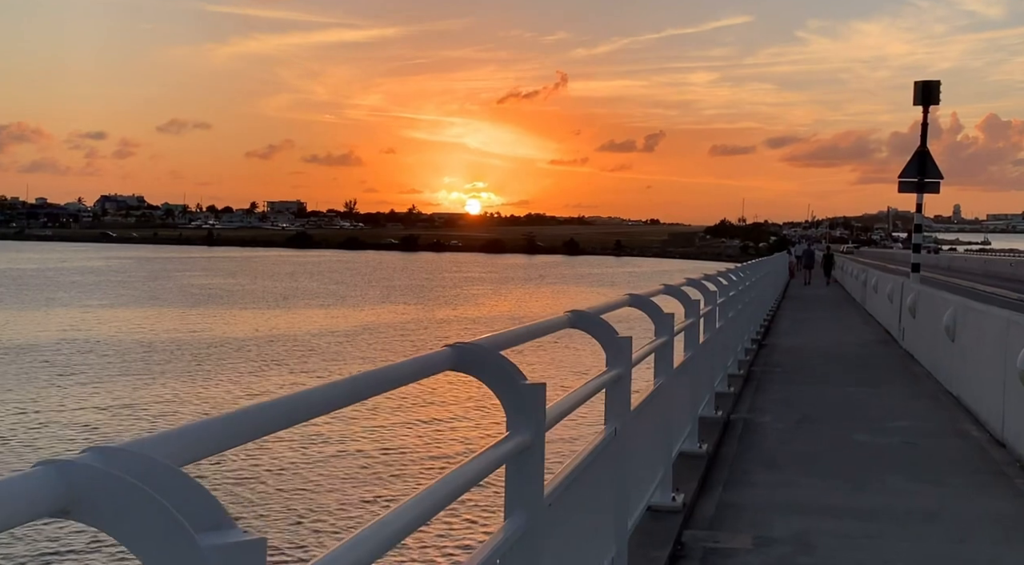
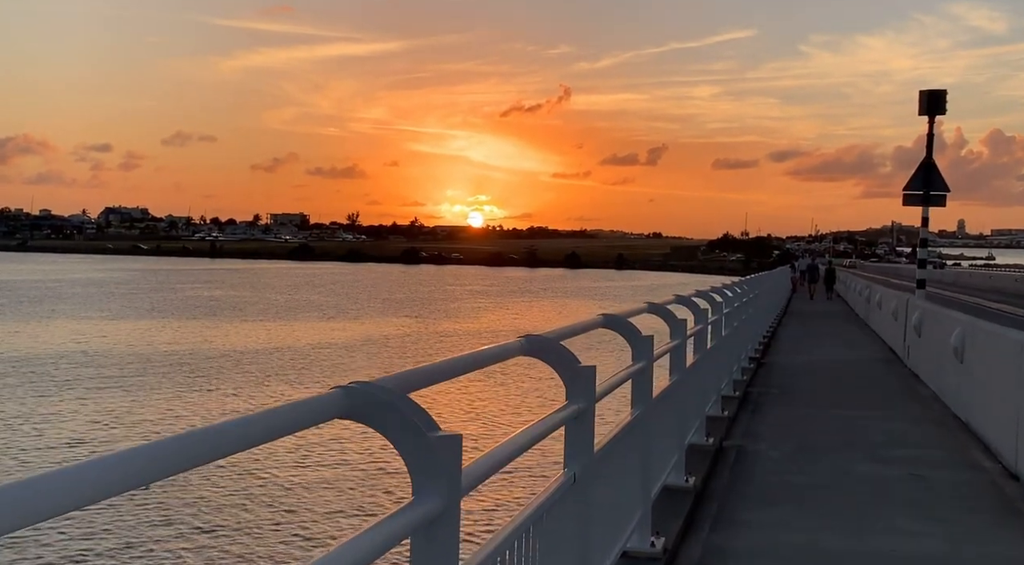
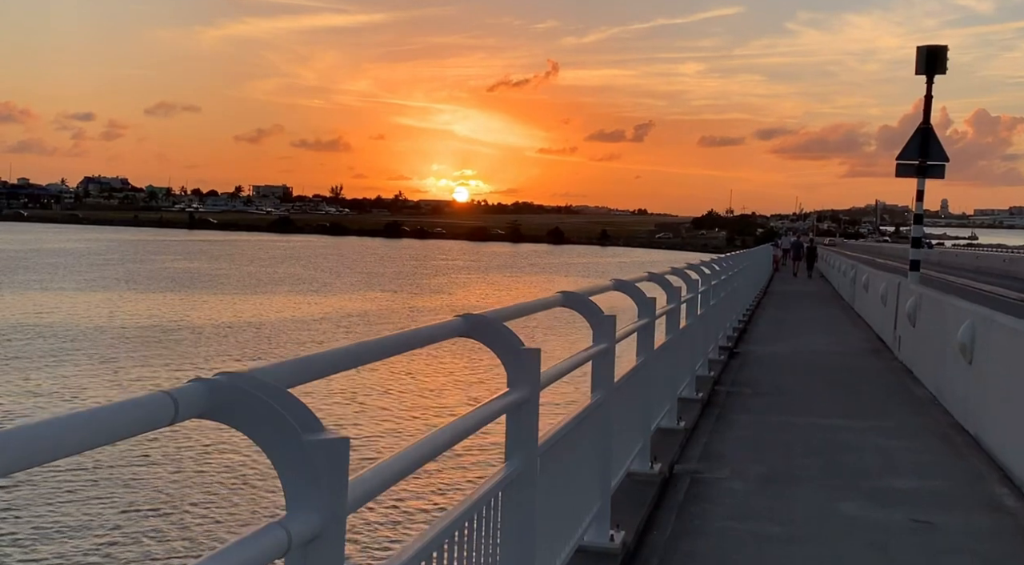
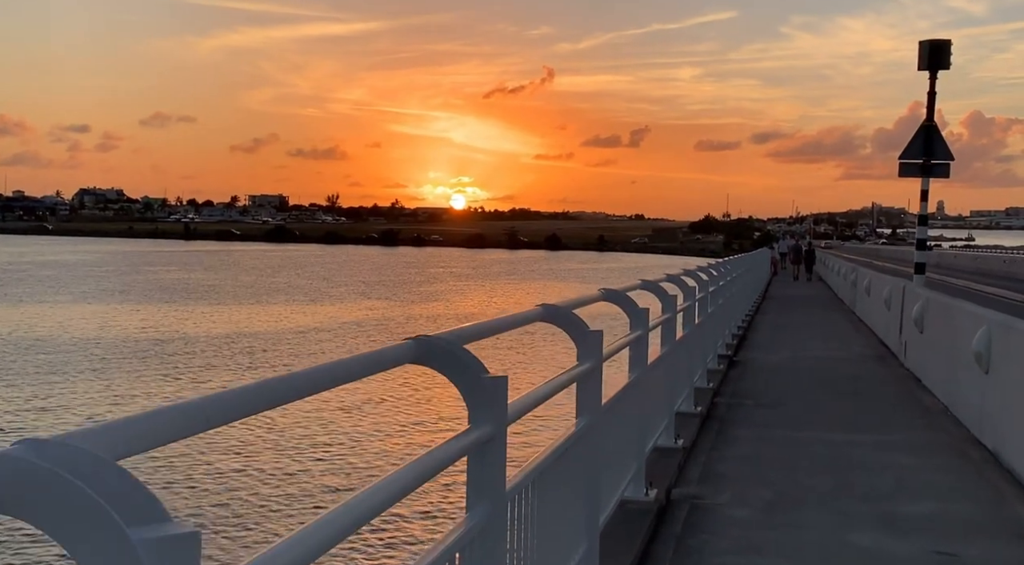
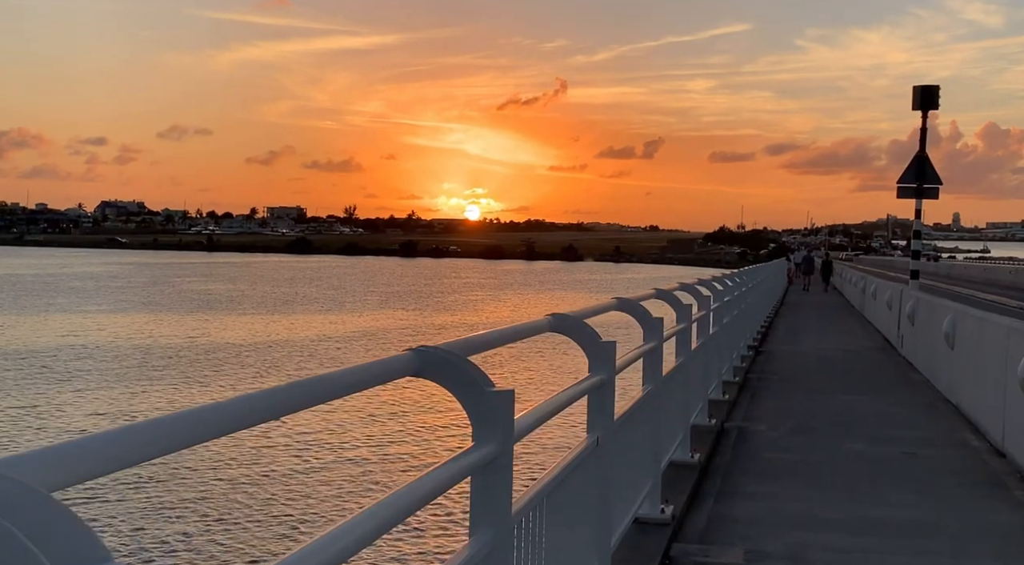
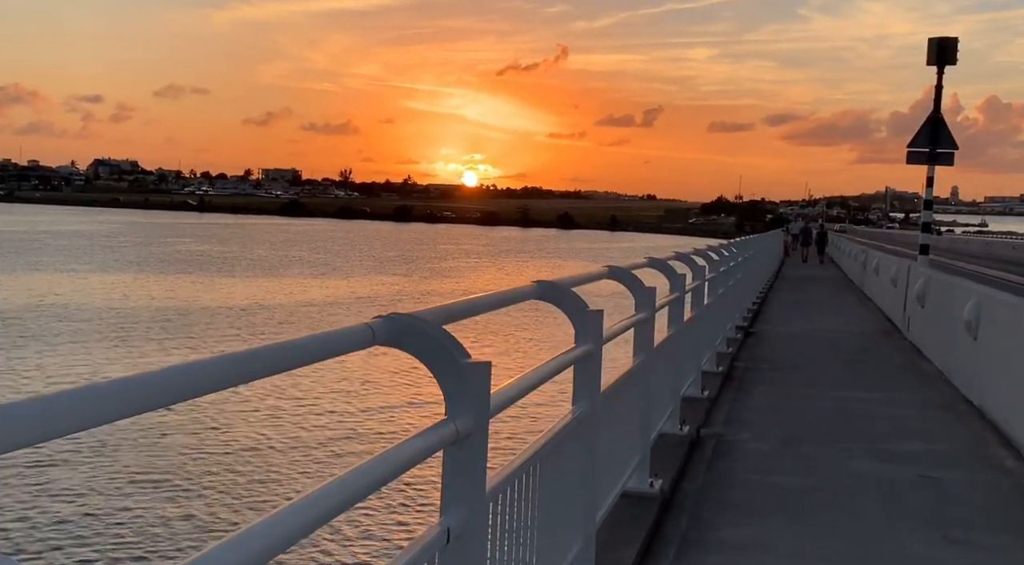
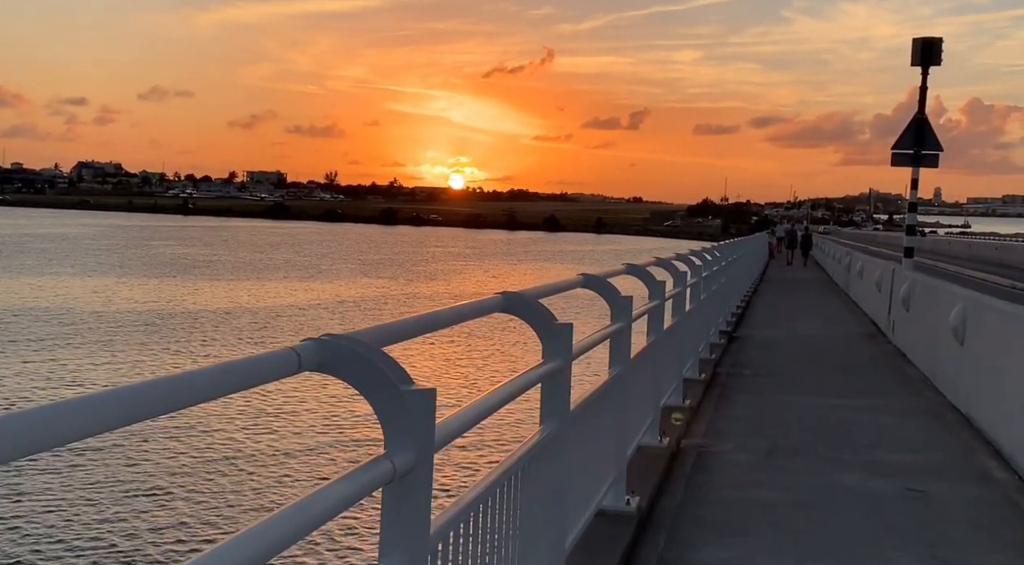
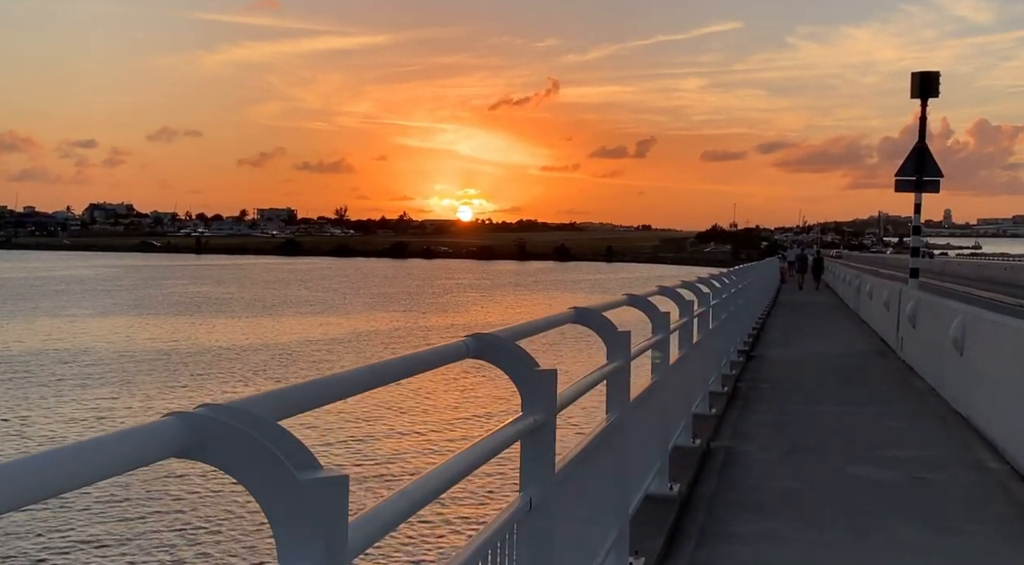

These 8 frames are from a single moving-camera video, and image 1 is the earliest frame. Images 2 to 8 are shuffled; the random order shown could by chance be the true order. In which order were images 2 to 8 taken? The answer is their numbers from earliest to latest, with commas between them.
5, 2, 8, 6, 7, 3, 4
